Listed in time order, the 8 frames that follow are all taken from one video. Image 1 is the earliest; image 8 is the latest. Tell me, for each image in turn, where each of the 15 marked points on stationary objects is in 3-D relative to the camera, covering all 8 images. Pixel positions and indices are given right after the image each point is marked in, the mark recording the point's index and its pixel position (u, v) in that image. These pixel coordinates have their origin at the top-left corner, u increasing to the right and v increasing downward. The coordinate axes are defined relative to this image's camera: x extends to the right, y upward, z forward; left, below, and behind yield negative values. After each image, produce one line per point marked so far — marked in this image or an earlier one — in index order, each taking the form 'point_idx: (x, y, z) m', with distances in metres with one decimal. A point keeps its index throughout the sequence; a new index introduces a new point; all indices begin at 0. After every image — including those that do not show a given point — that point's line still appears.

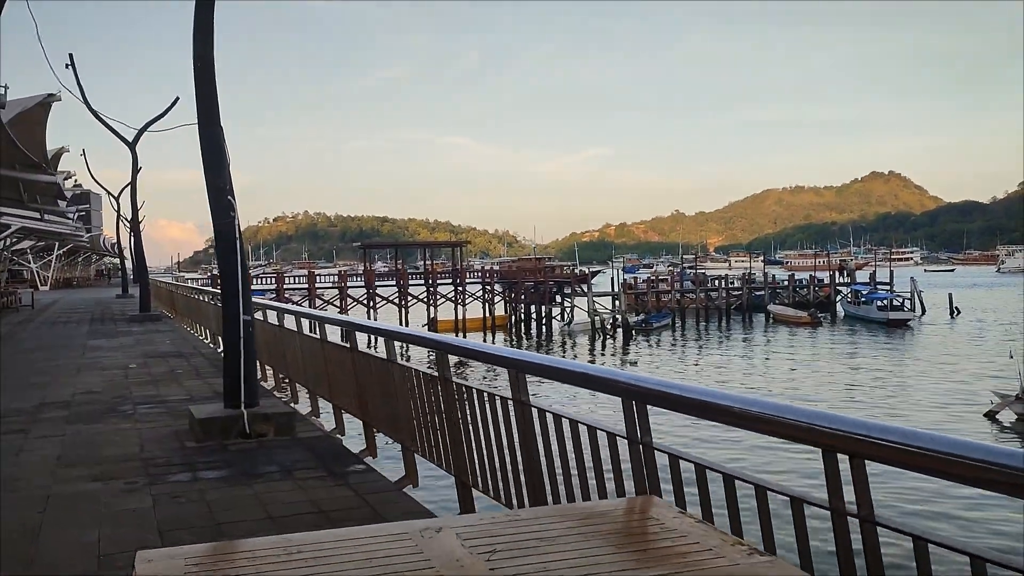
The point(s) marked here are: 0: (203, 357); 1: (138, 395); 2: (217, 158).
0: (-4.9, -1.1, +13.7) m
1: (-4.2, -1.2, +9.9) m
2: (-2.6, +1.1, +7.6) m
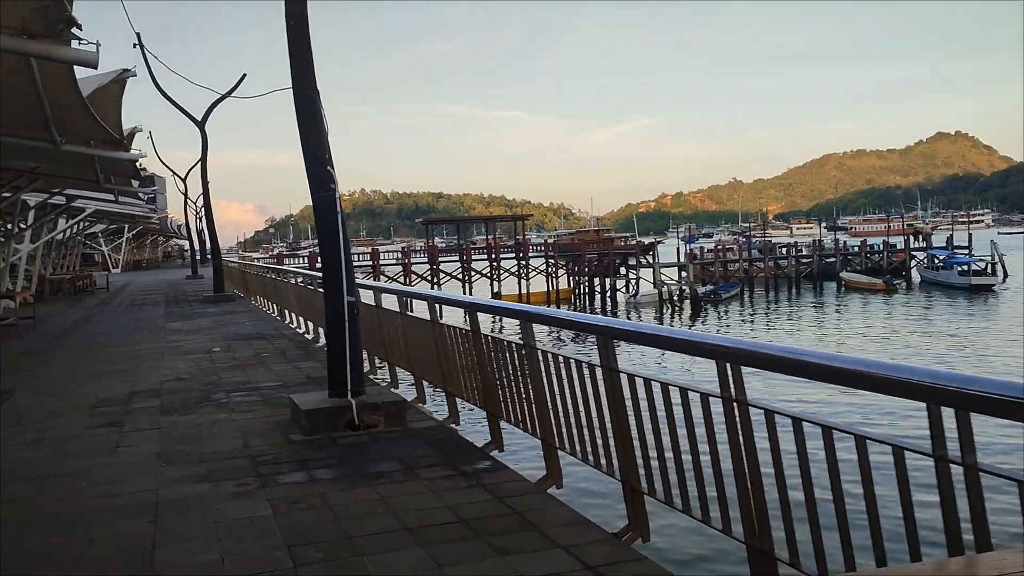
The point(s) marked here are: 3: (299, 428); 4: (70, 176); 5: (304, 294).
0: (-3.4, -0.8, +13.2) m
1: (-3.0, -1.0, +9.4) m
2: (-1.6, +1.3, +6.9) m
3: (-1.7, -1.1, +6.8) m
4: (-8.4, +2.2, +16.5) m
5: (-3.5, -0.1, +14.6) m
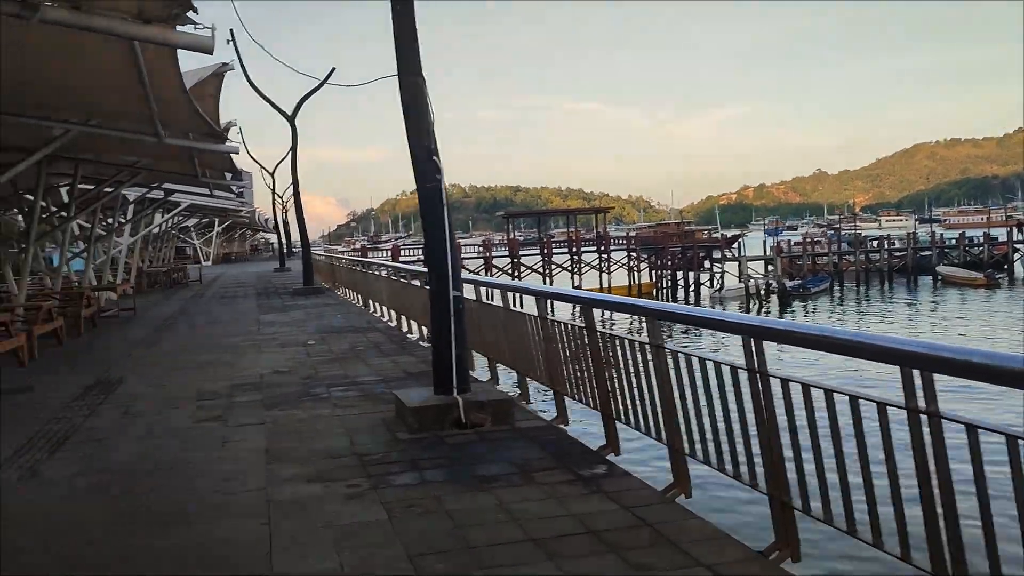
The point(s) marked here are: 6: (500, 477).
0: (-2.0, -0.7, +13.1) m
1: (-2.0, -0.9, +9.3) m
2: (-0.7, +1.4, +6.7) m
3: (-0.8, -1.0, +6.6) m
4: (-6.7, +2.3, +16.8) m
5: (-2.0, 0.0, +14.6) m
6: (-0.1, -1.2, +5.4) m
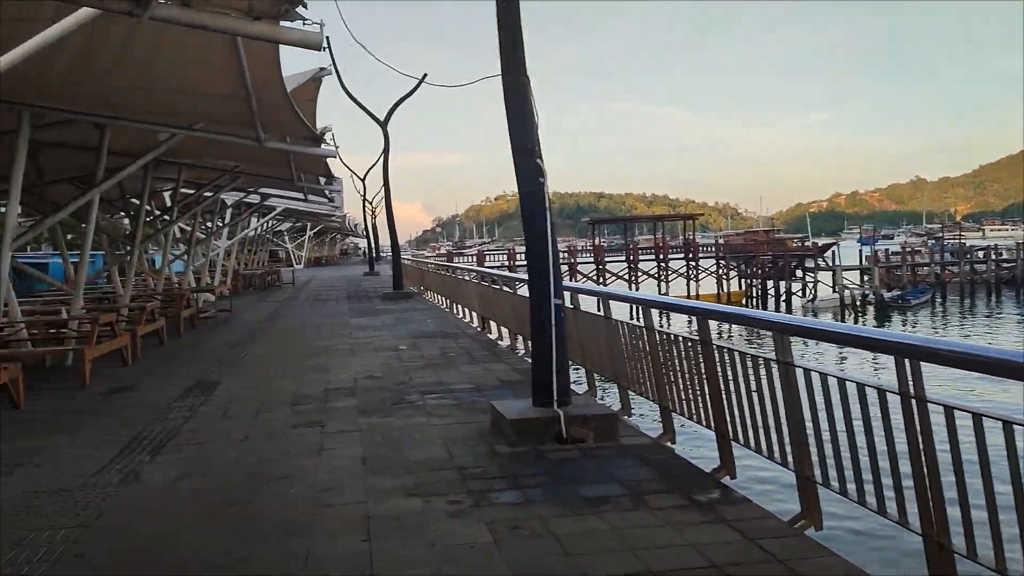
0: (-0.6, -0.8, +13.0) m
1: (-0.9, -1.0, +9.1) m
2: (+0.1, +1.3, +6.5) m
3: (-0.1, -1.1, +6.4) m
4: (-4.9, +2.2, +17.1) m
5: (-0.4, -0.1, +14.4) m
6: (+0.6, -1.2, +5.0) m
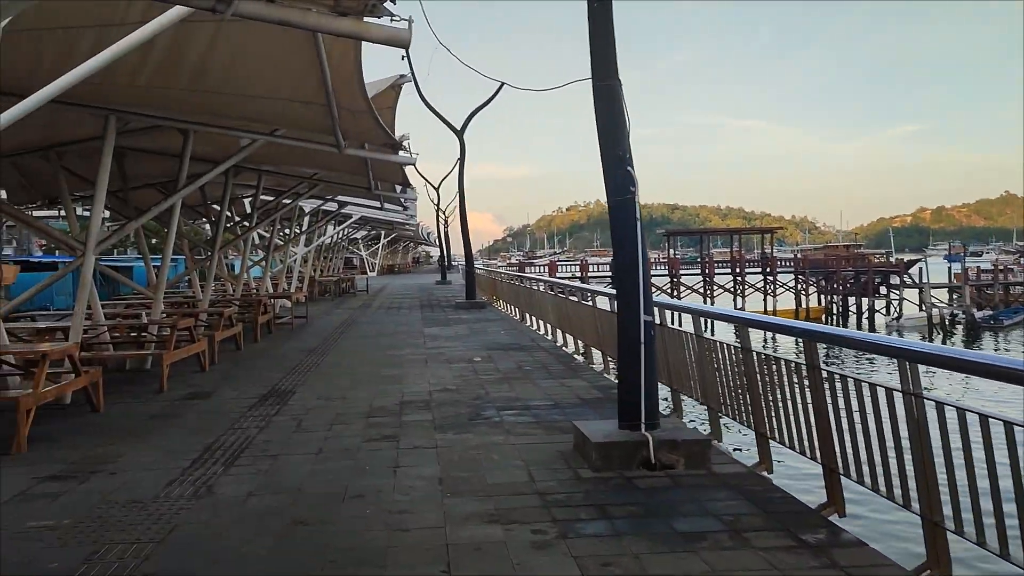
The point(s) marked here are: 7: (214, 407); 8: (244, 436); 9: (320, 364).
0: (+0.5, -0.9, +12.6) m
1: (-0.1, -1.1, +8.8) m
2: (+0.7, +1.2, +6.1) m
3: (+0.5, -1.2, +6.0) m
4: (-3.3, +2.1, +17.1) m
5: (+0.8, -0.3, +14.1) m
6: (+1.0, -1.3, +4.6) m
7: (-3.0, -1.2, +8.6) m
8: (-2.2, -1.2, +7.2) m
9: (-2.6, -1.0, +11.8) m
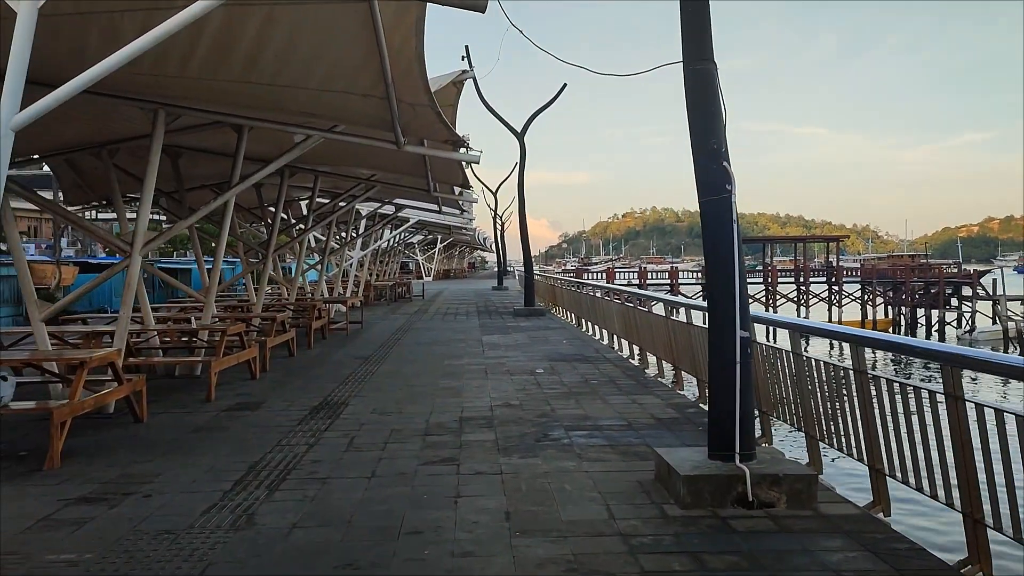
0: (+1.4, -1.1, +11.9) m
1: (+0.5, -1.2, +8.1) m
2: (+1.2, +1.1, +5.4) m
3: (+1.0, -1.3, +5.3) m
4: (-2.1, +2.0, +16.7) m
5: (+1.8, -0.4, +13.3) m
6: (+1.4, -1.4, +3.9) m
7: (-2.3, -1.2, +8.1) m
8: (-1.7, -1.3, +6.6) m
9: (-1.8, -1.1, +11.3) m
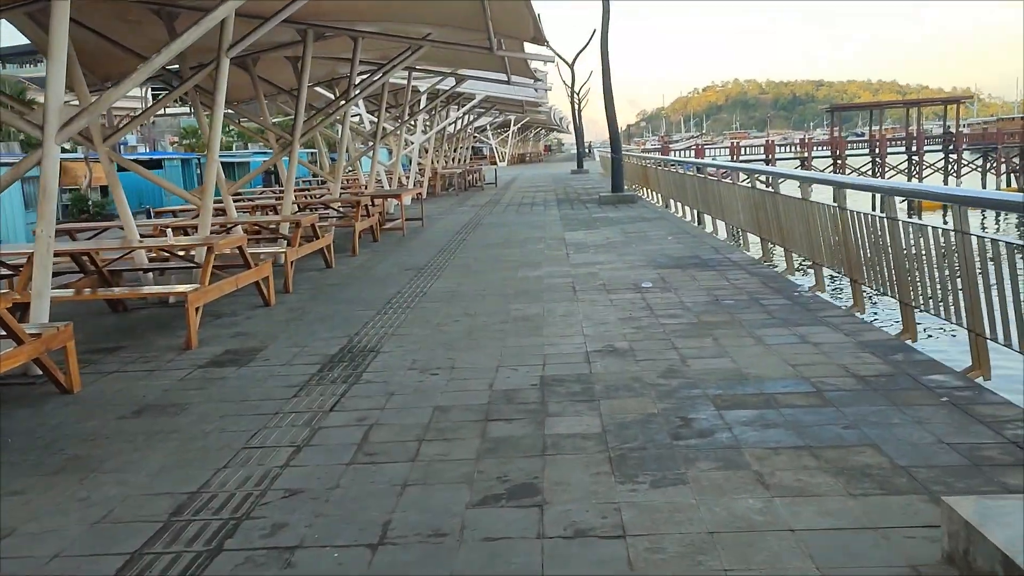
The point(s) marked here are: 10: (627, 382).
0: (+2.4, +0.2, +8.8) m
1: (+1.2, -0.5, +5.2) m
2: (+1.6, +1.5, +2.1) m
3: (+1.4, -0.9, +2.3) m
4: (-0.8, +3.7, +13.4) m
5: (+2.9, +1.0, +10.0) m
6: (+1.7, -1.2, +0.9) m
7: (-1.7, -0.6, +5.4) m
8: (-1.1, -0.8, +3.9) m
9: (-0.8, -0.1, +8.5) m
10: (+0.7, -0.5, +5.1) m
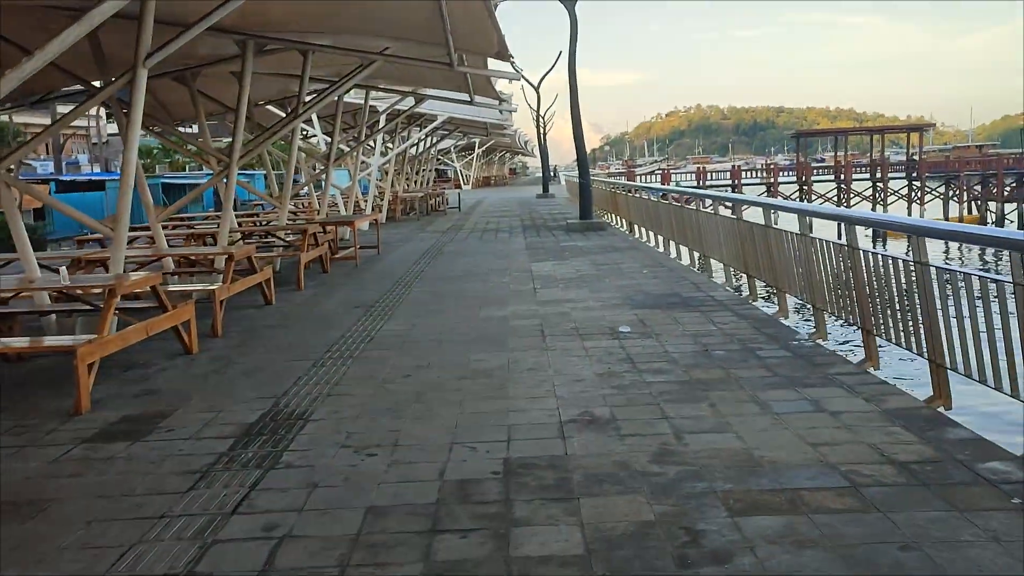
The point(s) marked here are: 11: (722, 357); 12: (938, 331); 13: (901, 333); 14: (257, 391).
0: (+2.0, -0.2, +7.9) m
1: (+1.0, -0.8, +4.2) m
2: (+1.5, +1.2, +1.2) m
3: (+1.3, -1.2, +1.3) m
4: (-1.4, +3.2, +12.4) m
5: (+2.5, +0.6, +9.1) m
6: (+1.7, -1.4, -0.1) m
7: (-1.9, -0.9, +4.3) m
8: (-1.3, -1.1, +2.8) m
9: (-1.2, -0.4, +7.4) m
10: (+0.5, -0.8, +4.1) m
11: (+1.5, -0.5, +6.3) m
12: (+2.4, -0.3, +5.0) m
13: (+2.5, -0.3, +5.5) m
14: (-1.7, -0.7, +5.9) m
